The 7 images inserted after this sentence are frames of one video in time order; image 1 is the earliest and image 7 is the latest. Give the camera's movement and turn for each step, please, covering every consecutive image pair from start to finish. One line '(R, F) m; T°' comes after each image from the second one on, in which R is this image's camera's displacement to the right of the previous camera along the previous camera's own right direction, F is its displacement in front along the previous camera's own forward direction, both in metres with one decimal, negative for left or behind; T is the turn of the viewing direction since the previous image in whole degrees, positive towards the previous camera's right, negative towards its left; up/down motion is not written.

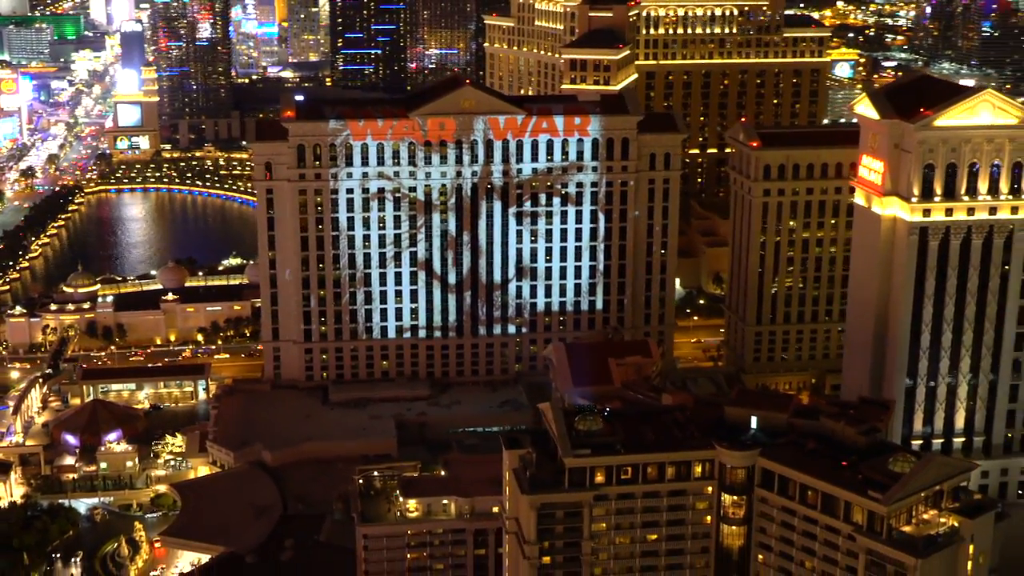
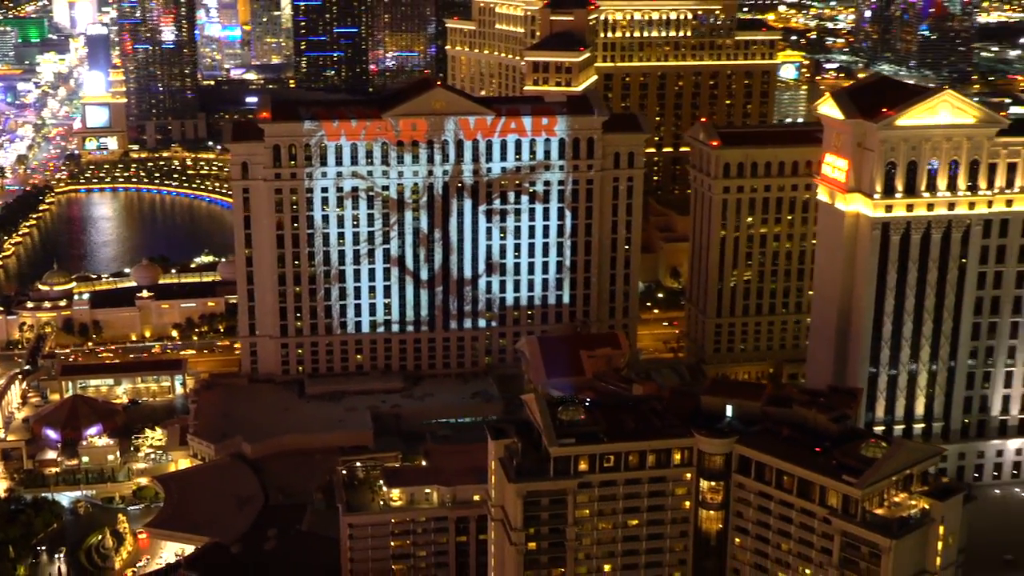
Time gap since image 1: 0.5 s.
(-2.0, -1.7) m; +3°
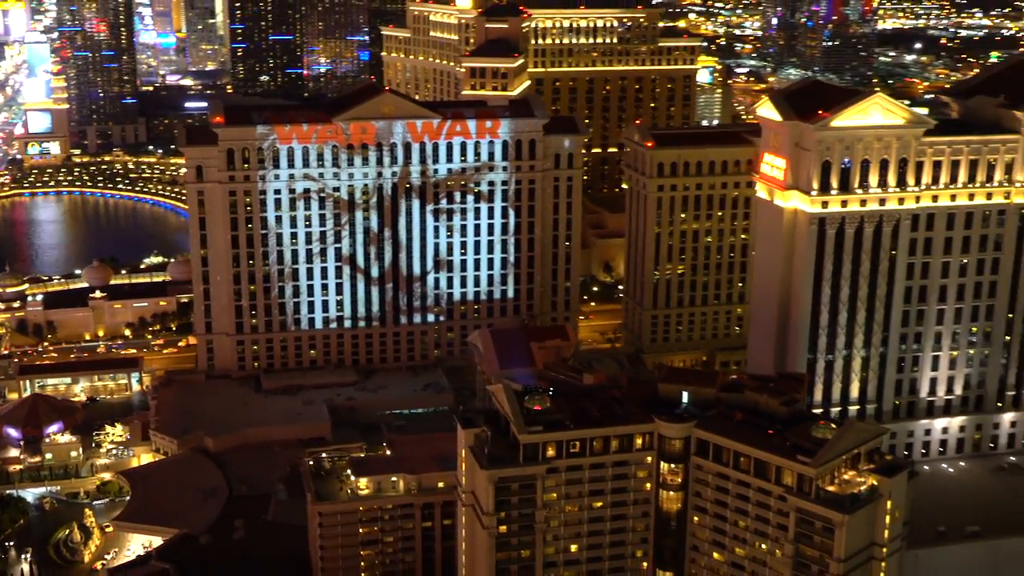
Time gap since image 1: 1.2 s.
(-2.9, -2.5) m; +4°
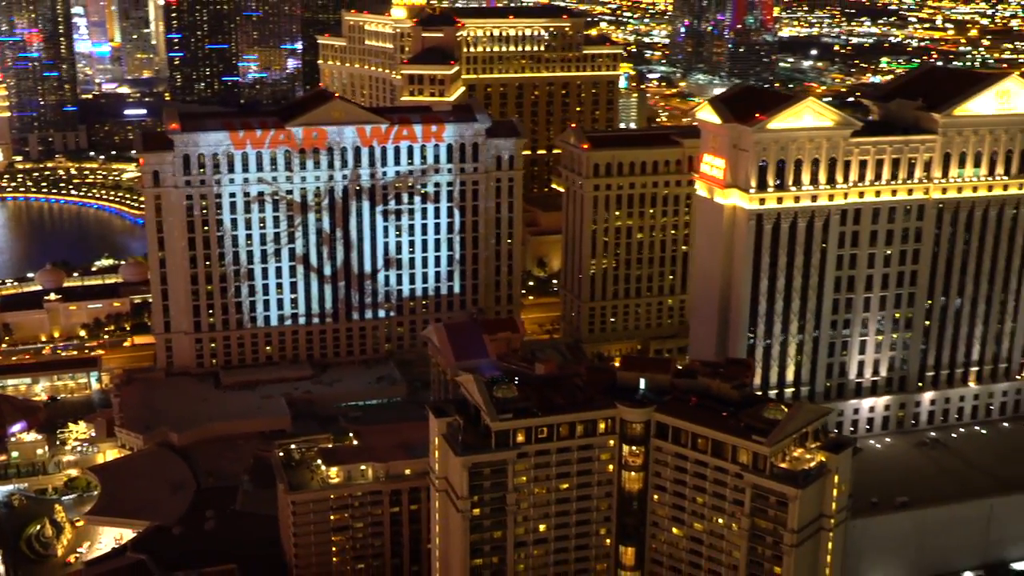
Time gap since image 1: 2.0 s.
(-3.5, -3.5) m; +5°
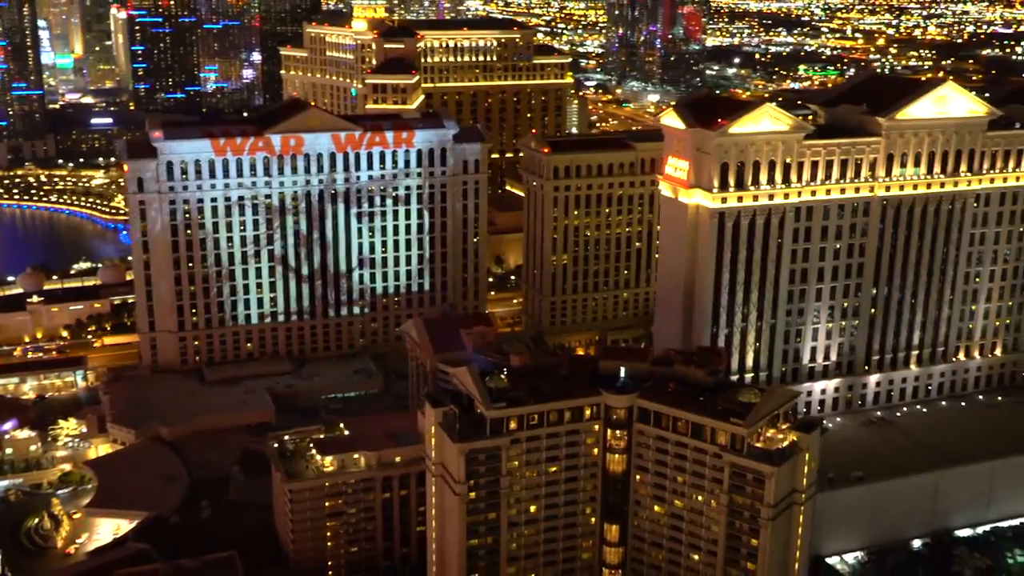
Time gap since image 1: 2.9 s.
(-4.0, -4.1) m; +4°
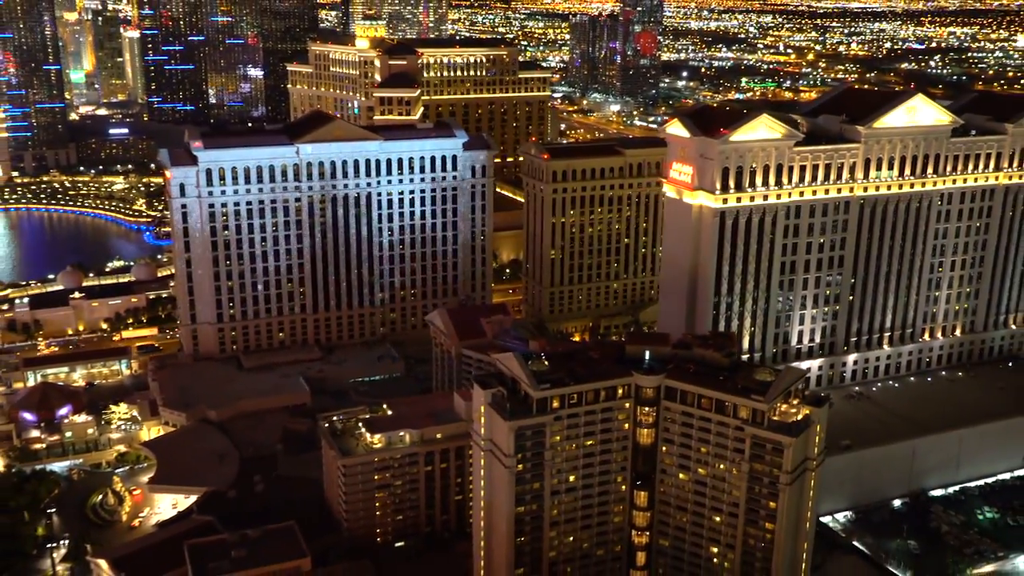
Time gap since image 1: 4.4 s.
(-7.1, -7.1) m; +3°
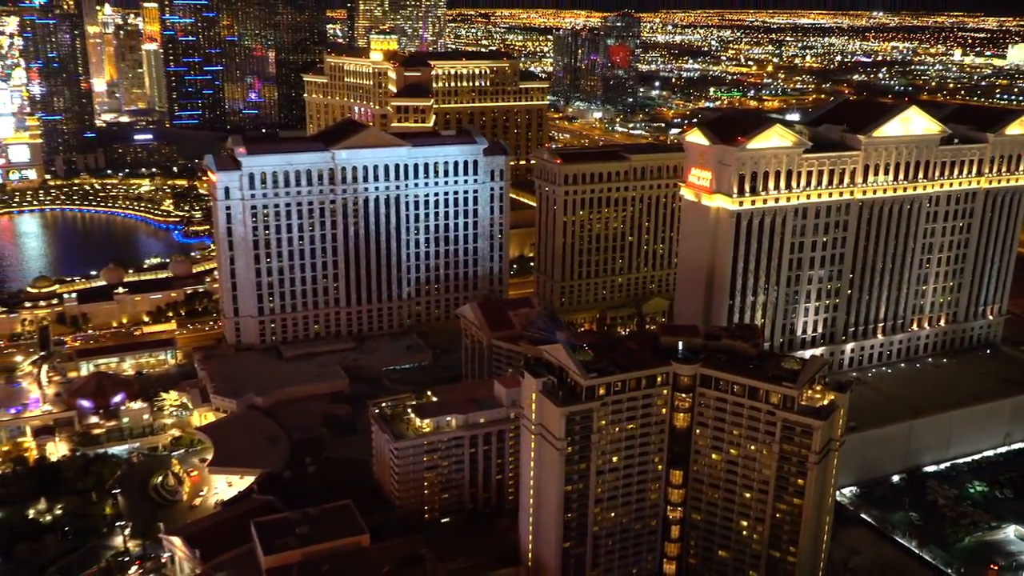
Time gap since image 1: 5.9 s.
(-6.8, -5.2) m; +2°
